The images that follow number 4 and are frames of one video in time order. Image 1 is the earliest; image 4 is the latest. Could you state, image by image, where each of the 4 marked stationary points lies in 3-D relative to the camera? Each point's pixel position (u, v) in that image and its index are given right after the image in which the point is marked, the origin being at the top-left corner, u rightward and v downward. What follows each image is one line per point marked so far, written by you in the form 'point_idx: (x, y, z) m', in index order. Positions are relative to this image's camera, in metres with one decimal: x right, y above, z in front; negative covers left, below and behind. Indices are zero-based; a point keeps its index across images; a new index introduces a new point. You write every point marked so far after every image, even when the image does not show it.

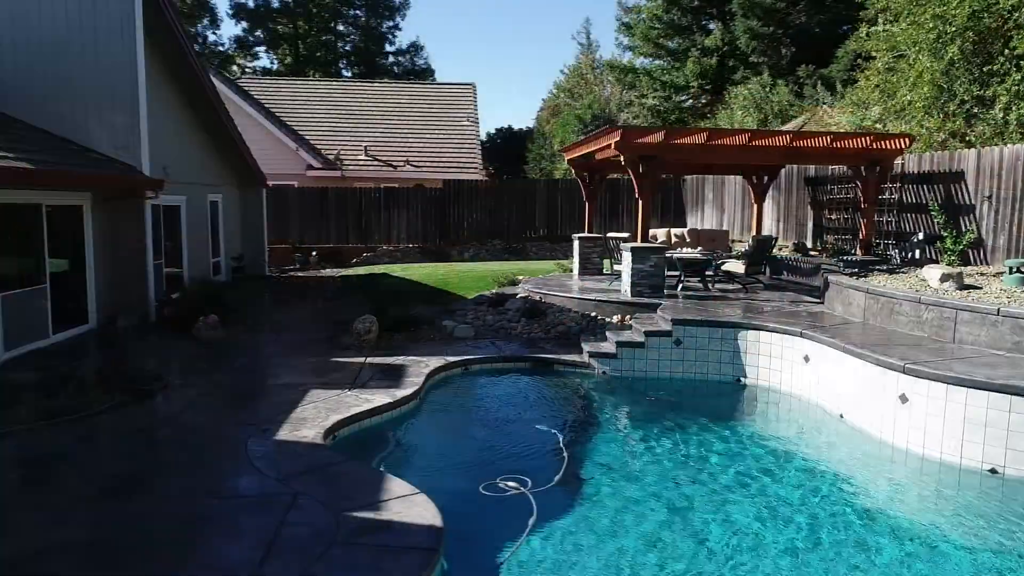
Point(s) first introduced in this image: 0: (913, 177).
0: (+6.6, +1.8, +12.2) m
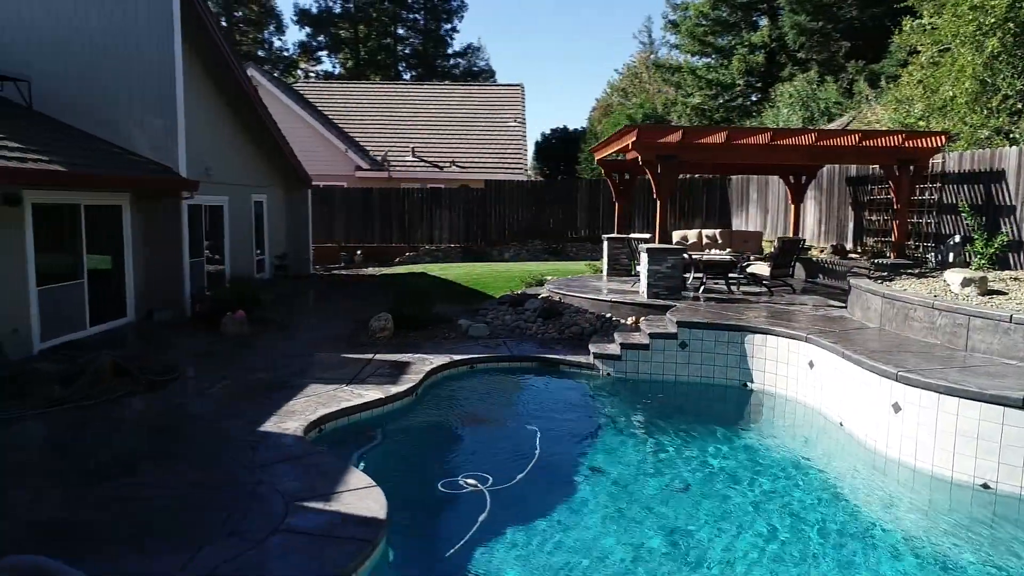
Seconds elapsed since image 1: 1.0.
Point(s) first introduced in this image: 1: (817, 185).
0: (+6.9, +1.7, +11.6) m
1: (+6.6, +2.2, +16.1) m
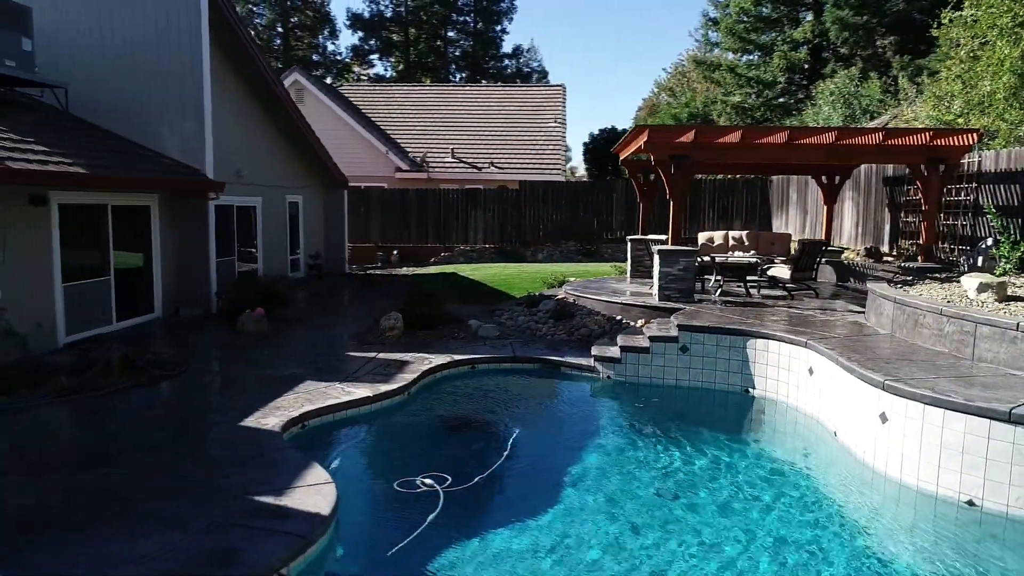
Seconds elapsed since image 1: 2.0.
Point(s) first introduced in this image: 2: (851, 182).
0: (+7.1, +1.7, +11.0) m
1: (+7.2, +2.2, +15.5) m
2: (+7.1, +2.2, +15.5) m
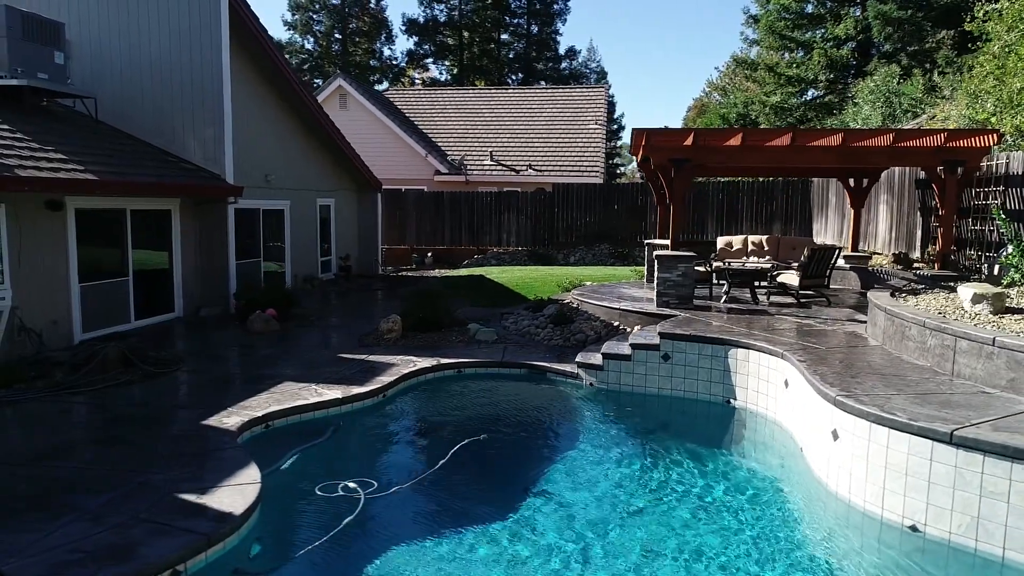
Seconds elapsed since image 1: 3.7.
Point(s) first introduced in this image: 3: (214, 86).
0: (+7.0, +1.5, +10.3) m
1: (+7.6, +2.0, +14.8) m
2: (+7.5, +2.1, +14.8) m
3: (-5.1, +3.4, +12.5) m
